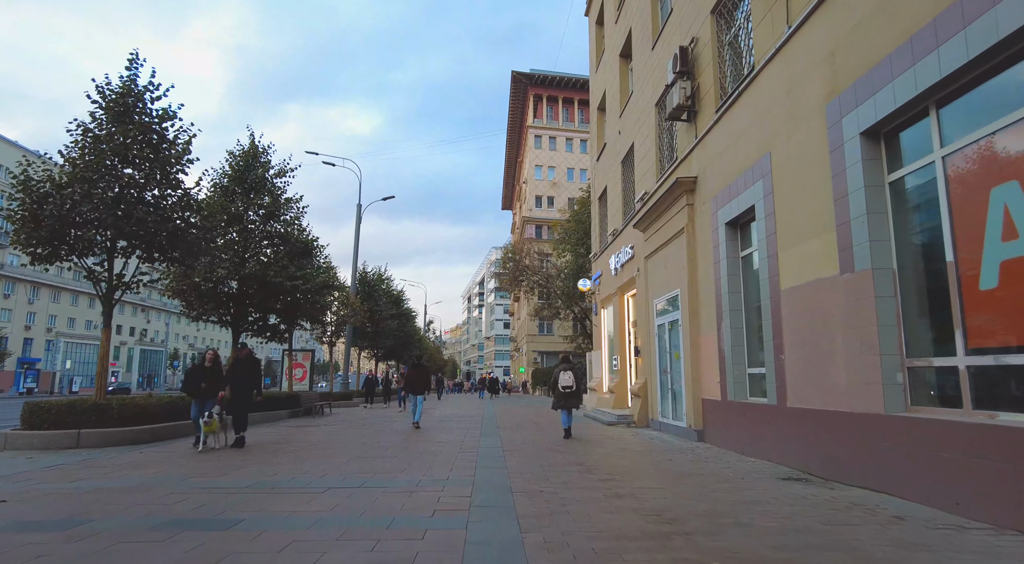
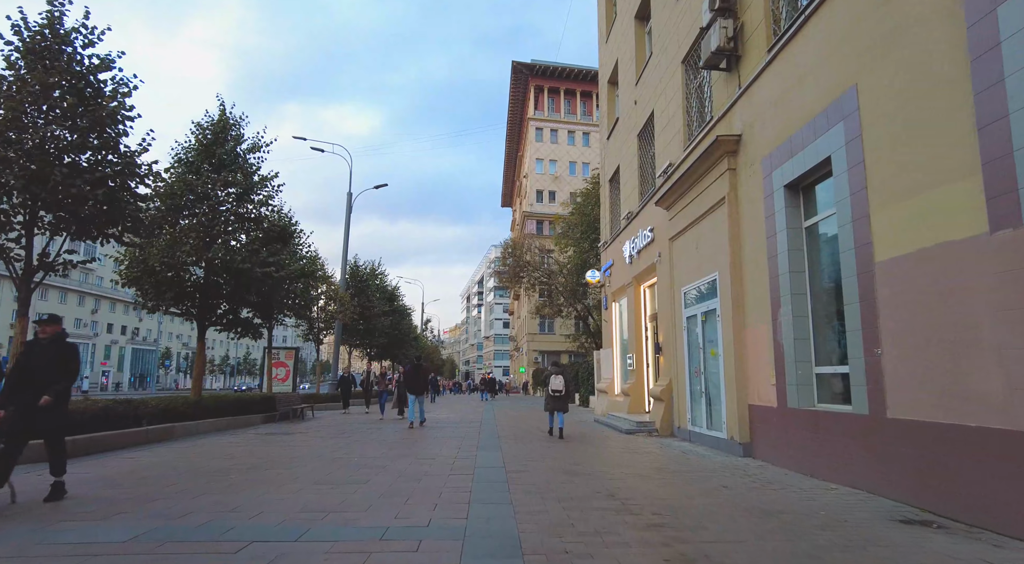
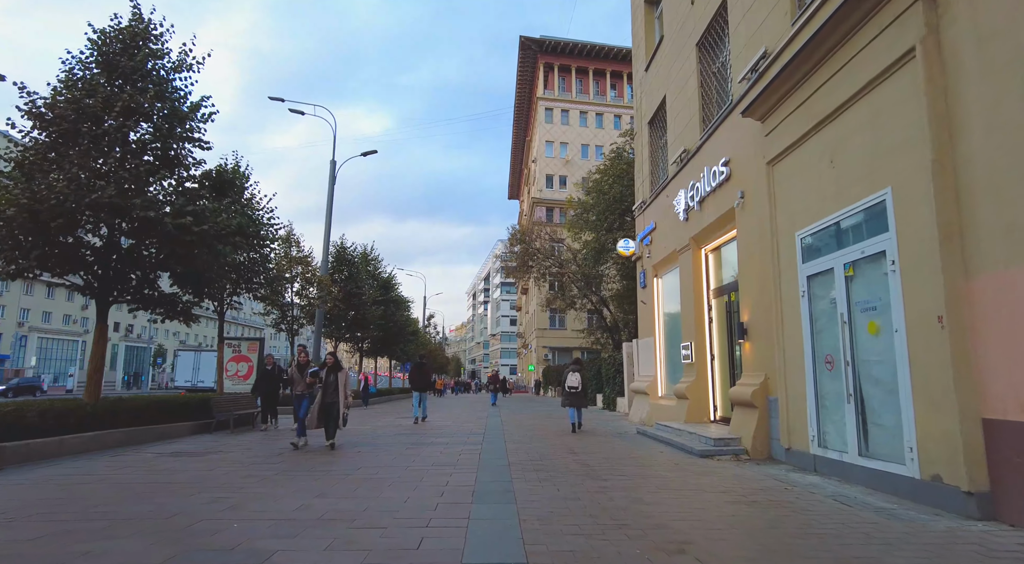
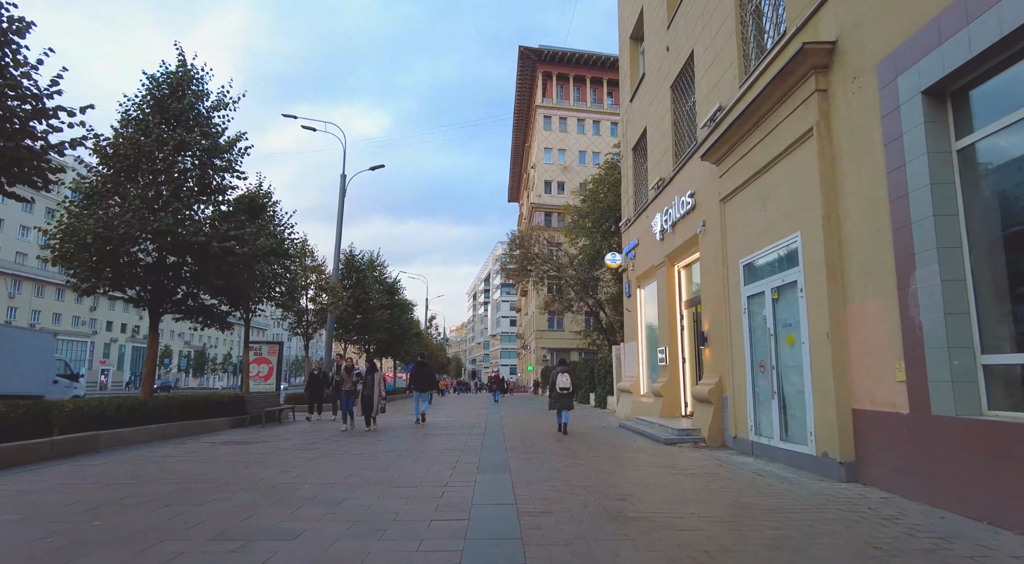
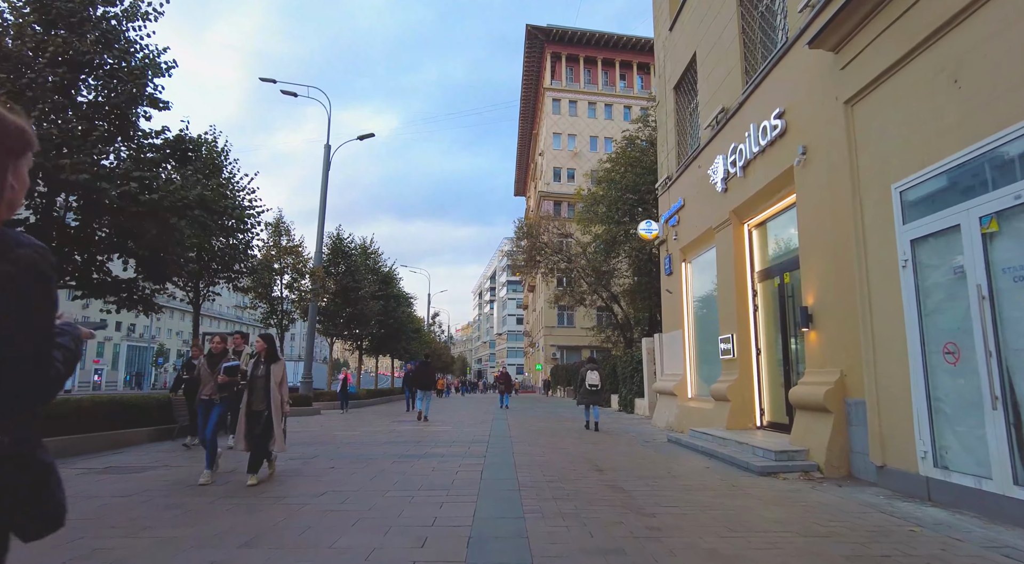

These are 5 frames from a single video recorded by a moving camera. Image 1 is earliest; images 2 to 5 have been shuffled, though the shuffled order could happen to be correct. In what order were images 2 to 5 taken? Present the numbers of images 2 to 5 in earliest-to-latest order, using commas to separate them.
2, 4, 3, 5
